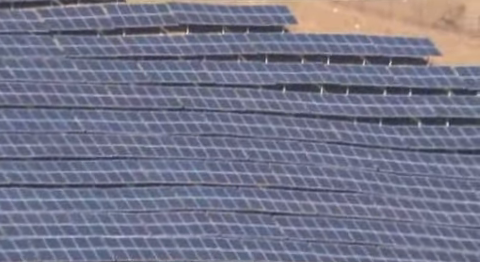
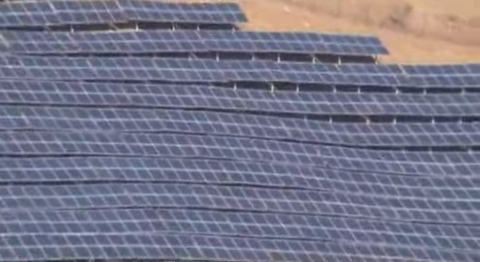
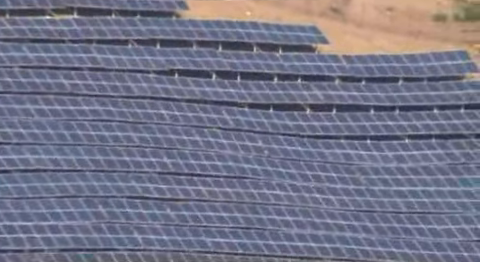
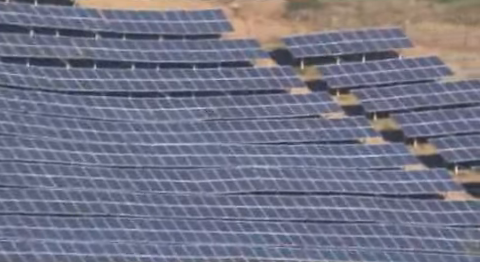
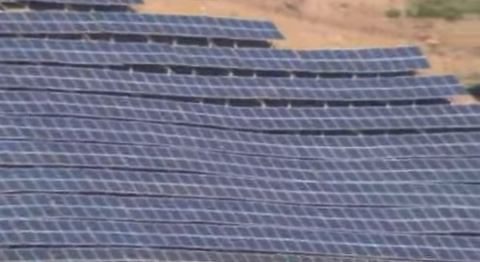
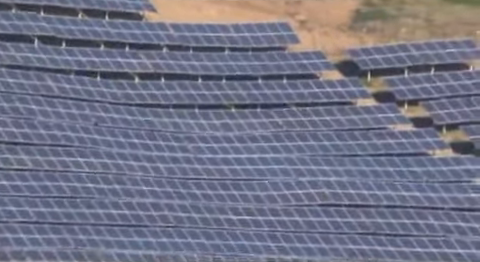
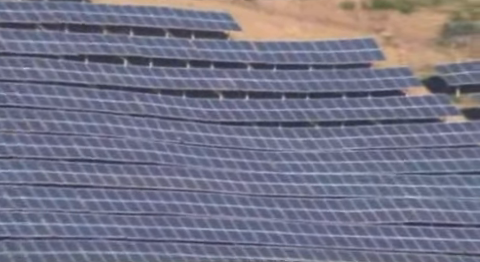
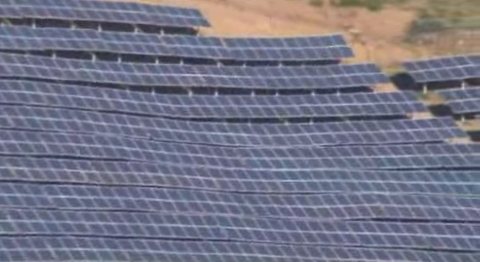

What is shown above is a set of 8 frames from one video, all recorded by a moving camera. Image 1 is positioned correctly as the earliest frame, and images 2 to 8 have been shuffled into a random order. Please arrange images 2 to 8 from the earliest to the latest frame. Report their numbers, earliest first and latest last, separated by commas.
2, 3, 5, 7, 8, 6, 4
